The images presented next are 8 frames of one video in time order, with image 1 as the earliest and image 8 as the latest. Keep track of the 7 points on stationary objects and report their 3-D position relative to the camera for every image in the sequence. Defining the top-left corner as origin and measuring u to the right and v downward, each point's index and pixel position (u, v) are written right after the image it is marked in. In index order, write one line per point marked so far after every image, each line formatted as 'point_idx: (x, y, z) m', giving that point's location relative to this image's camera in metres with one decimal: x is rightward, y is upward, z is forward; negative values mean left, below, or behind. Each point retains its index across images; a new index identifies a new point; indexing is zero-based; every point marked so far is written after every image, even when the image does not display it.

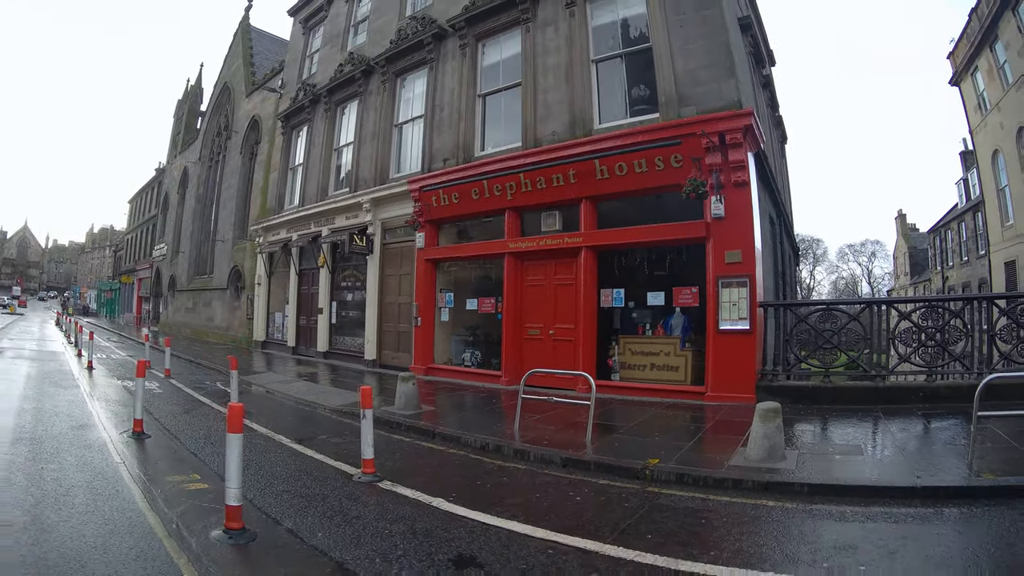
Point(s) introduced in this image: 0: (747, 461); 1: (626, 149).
0: (+2.4, -1.6, +5.0) m
1: (+2.0, +2.3, +8.4) m
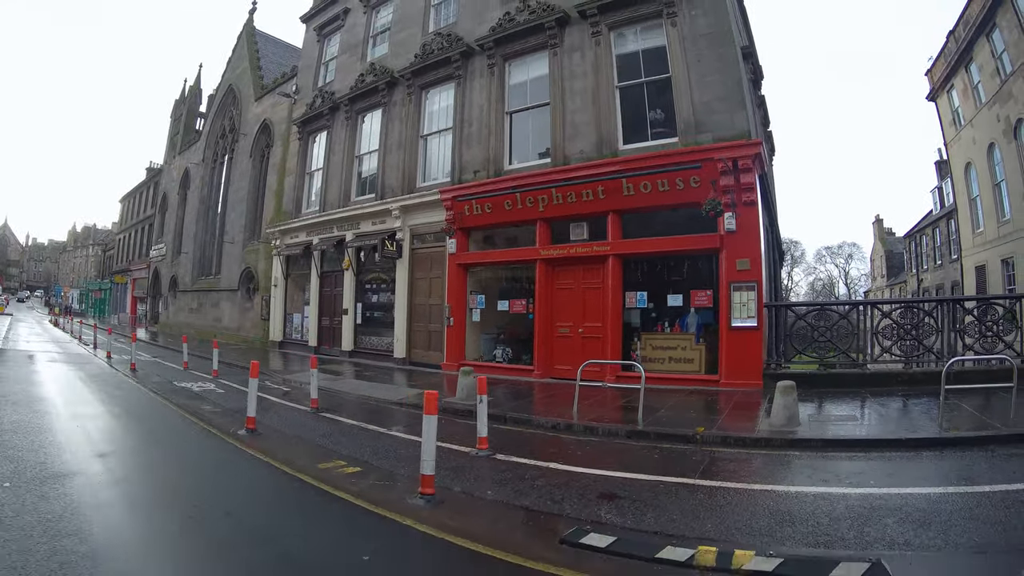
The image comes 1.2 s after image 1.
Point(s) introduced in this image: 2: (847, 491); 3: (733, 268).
0: (+3.1, -1.7, +6.1) m
1: (+2.7, +2.2, +9.5) m
2: (+2.6, -1.6, +4.0) m
3: (+3.9, +0.4, +9.0) m
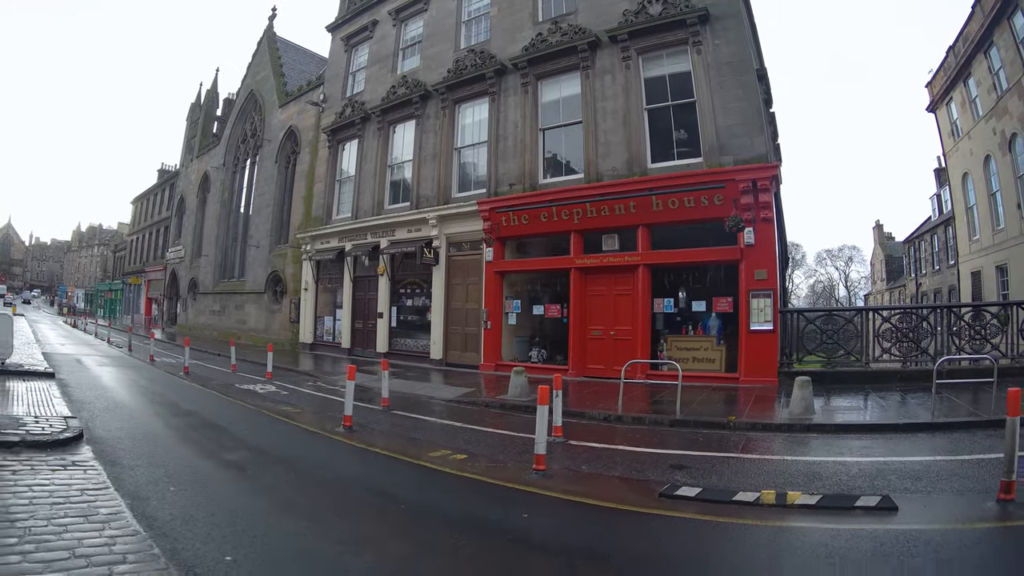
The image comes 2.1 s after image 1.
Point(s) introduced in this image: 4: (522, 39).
0: (+3.9, -1.8, +7.1) m
1: (+3.5, +2.1, +10.5) m
2: (+3.5, -1.8, +5.0) m
3: (+4.8, +0.2, +10.0) m
4: (+0.4, +7.3, +14.2) m
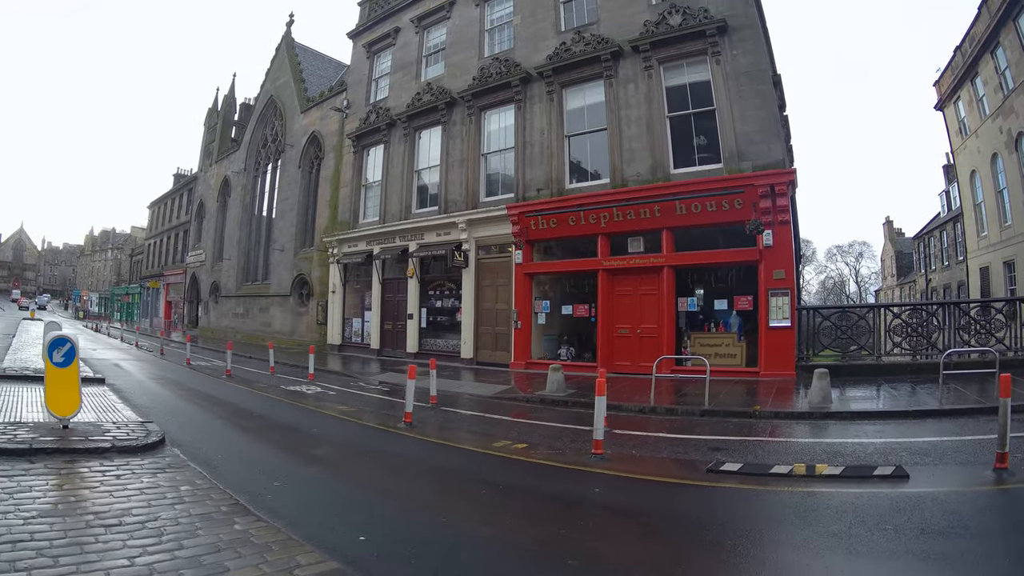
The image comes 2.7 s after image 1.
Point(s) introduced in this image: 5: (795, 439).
0: (+4.6, -1.8, +7.8) m
1: (+4.2, +2.1, +11.1) m
2: (+4.1, -1.8, +5.7) m
3: (+5.5, +0.2, +10.6) m
4: (+1.1, +7.3, +14.9) m
5: (+3.5, -1.8, +6.3) m
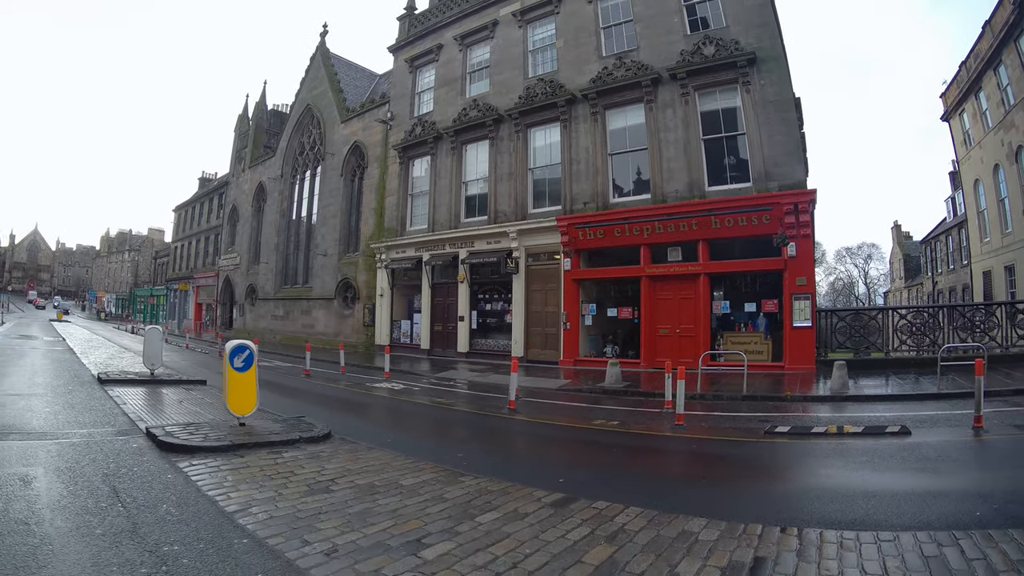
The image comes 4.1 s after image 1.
0: (+6.0, -1.9, +9.4) m
1: (+5.6, +2.0, +12.8) m
2: (+5.5, -1.9, +7.4) m
3: (+6.9, +0.1, +12.3) m
4: (+2.5, +7.1, +16.6) m
5: (+4.9, -1.9, +7.9) m
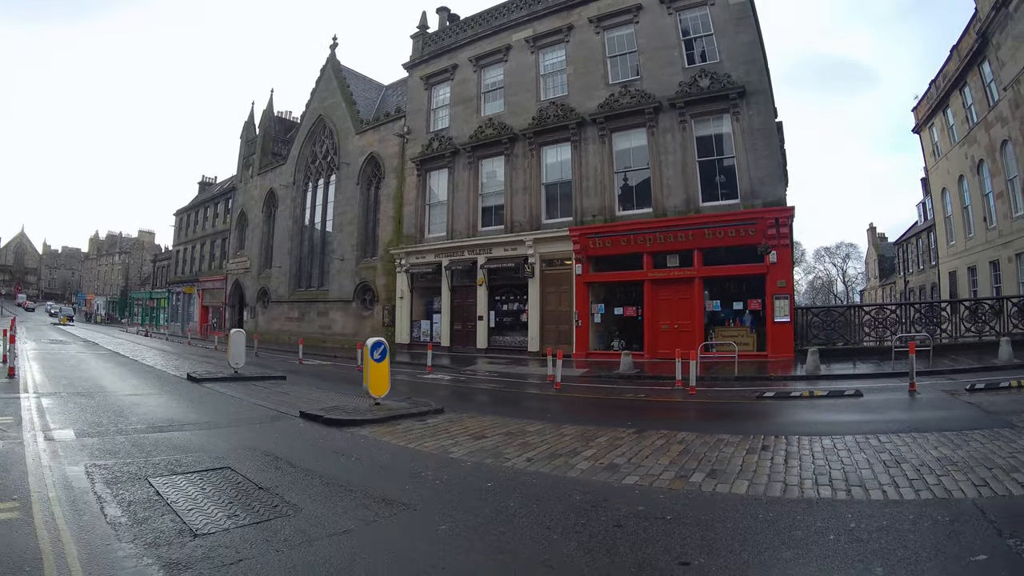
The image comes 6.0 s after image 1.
0: (+6.8, -1.9, +11.6) m
1: (+6.3, +1.9, +15.0) m
2: (+6.3, -1.9, +9.6) m
3: (+7.6, +0.1, +14.5) m
4: (+3.1, +7.1, +18.7) m
5: (+5.7, -2.0, +10.1) m
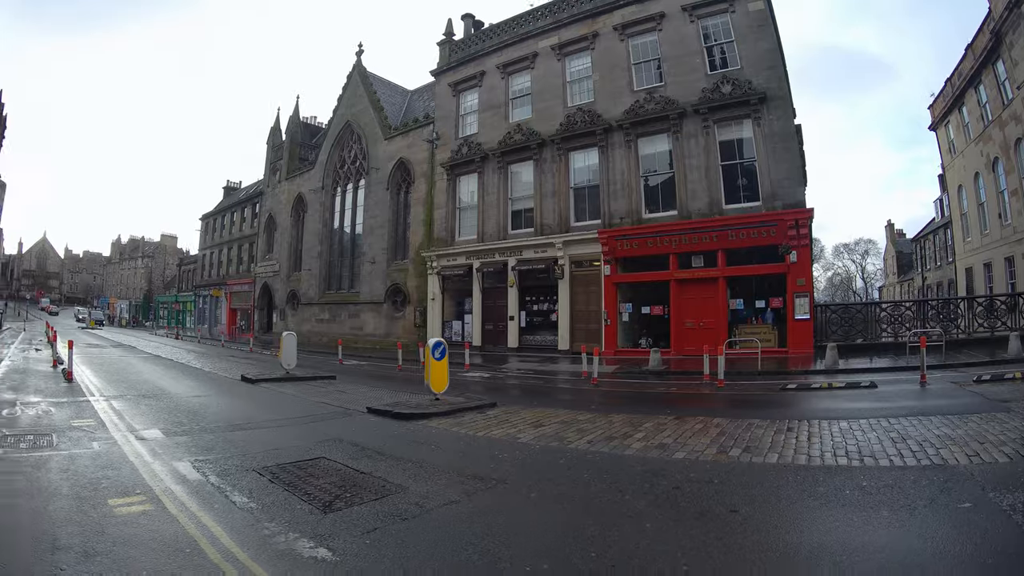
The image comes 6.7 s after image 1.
0: (+7.7, -1.9, +12.4) m
1: (+7.3, +1.9, +15.8) m
2: (+7.2, -1.9, +10.4) m
3: (+8.6, +0.1, +15.3) m
4: (+4.1, +7.1, +19.6) m
5: (+6.6, -2.0, +10.9) m
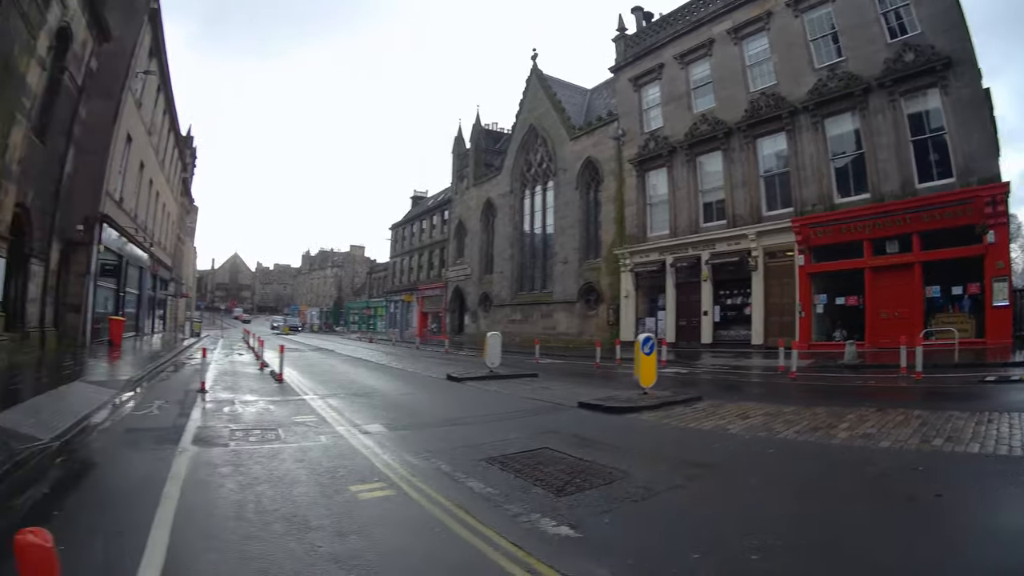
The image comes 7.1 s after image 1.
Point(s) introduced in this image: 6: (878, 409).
0: (+12.9, -1.6, +12.3) m
1: (+13.1, +2.3, +15.6) m
2: (+11.8, -1.7, +10.5) m
3: (+14.4, +0.6, +14.7) m
4: (+10.8, +7.3, +20.1) m
5: (+11.4, -1.8, +11.2) m
6: (+6.5, -2.3, +9.3) m
